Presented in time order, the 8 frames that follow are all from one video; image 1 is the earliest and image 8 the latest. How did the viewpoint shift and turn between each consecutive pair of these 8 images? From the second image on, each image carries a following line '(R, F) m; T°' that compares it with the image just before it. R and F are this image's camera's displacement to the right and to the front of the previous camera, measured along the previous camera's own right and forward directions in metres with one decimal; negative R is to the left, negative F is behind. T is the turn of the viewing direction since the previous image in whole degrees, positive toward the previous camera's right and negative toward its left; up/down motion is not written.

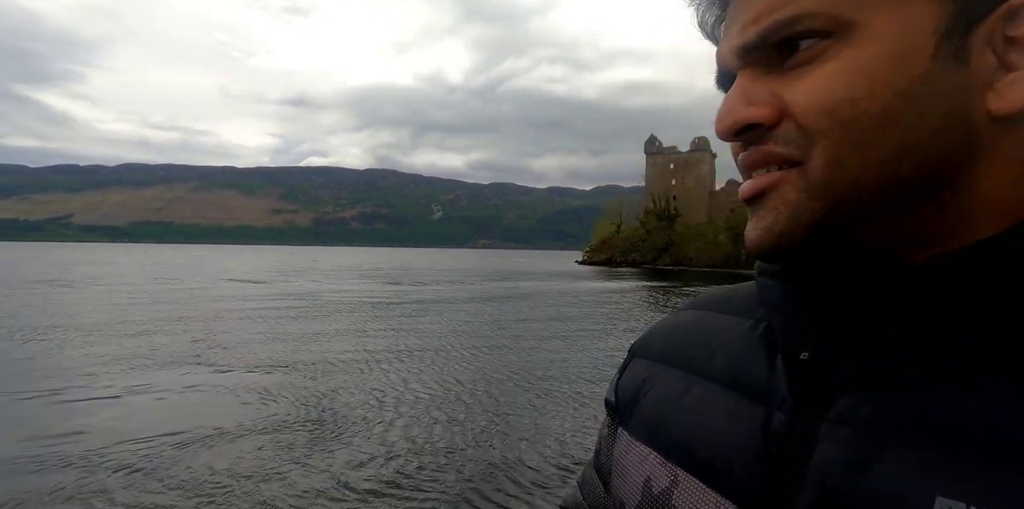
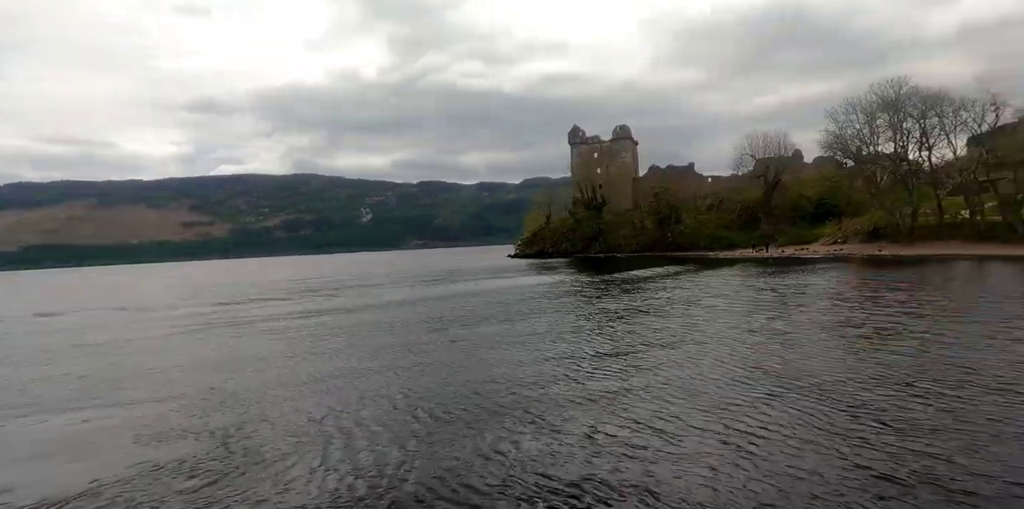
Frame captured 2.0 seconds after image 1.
(-2.9, +0.1) m; +6°
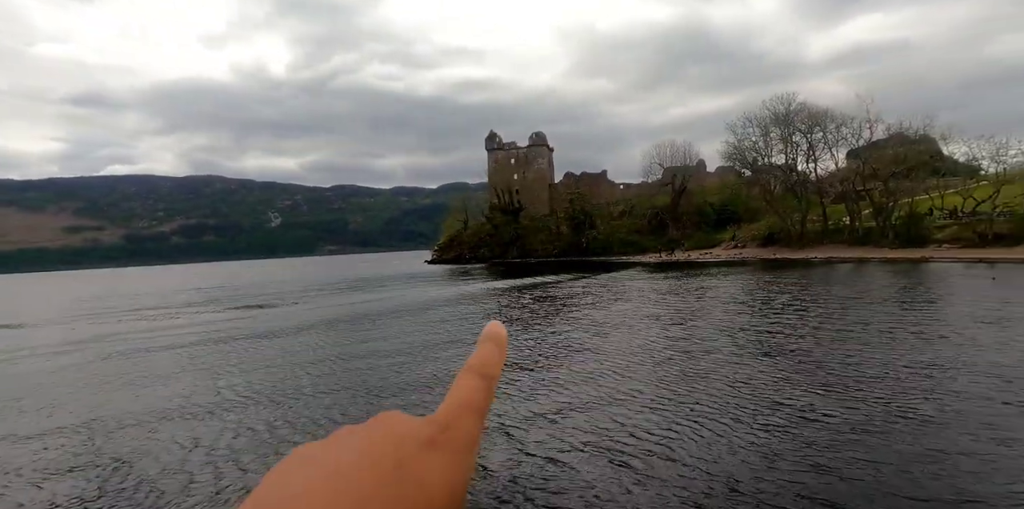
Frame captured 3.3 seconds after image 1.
(+0.7, +0.4) m; +8°
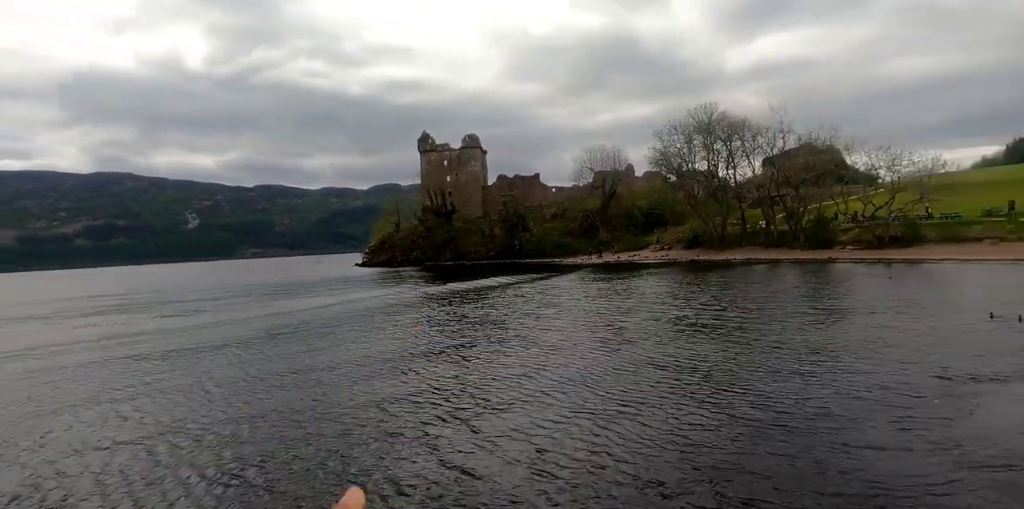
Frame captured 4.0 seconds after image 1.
(-0.1, -1.1) m; +6°
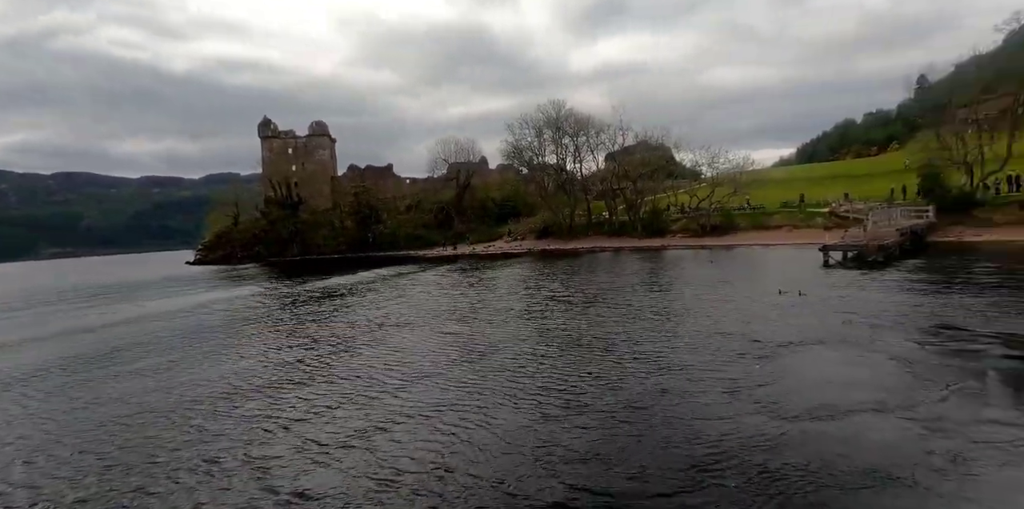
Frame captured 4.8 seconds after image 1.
(-0.6, -1.6) m; +14°
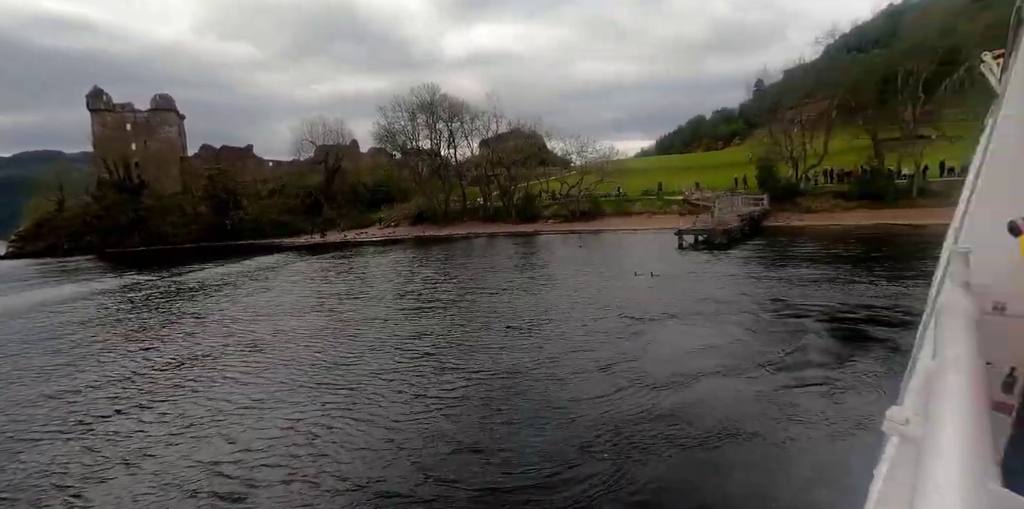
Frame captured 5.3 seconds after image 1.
(-0.4, -0.9) m; +12°
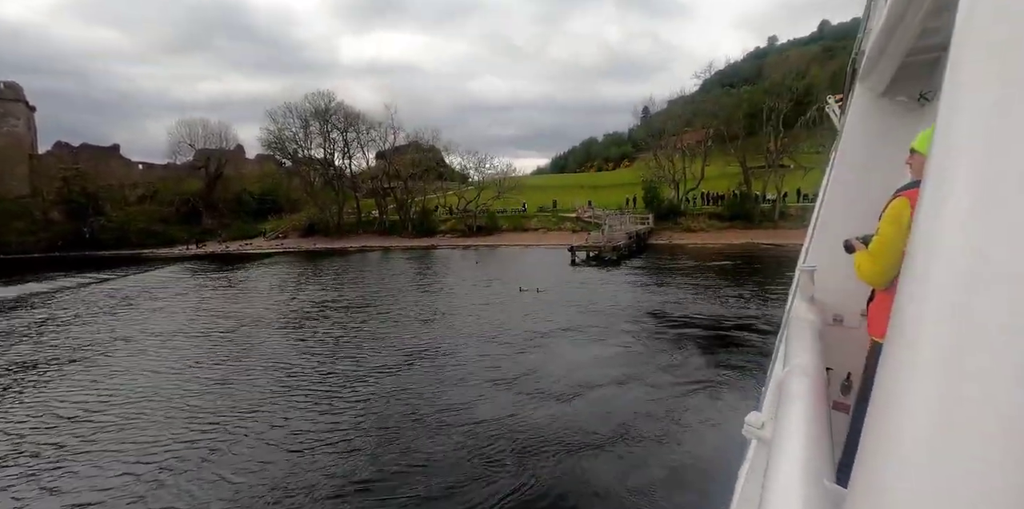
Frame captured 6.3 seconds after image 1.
(-0.2, -0.6) m; +10°
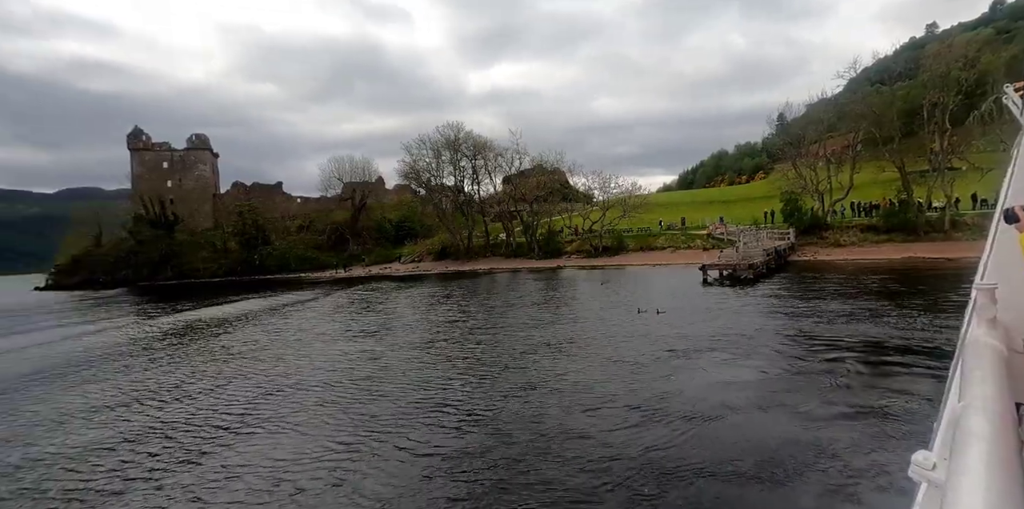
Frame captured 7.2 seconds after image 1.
(+0.1, +0.6) m; -12°
